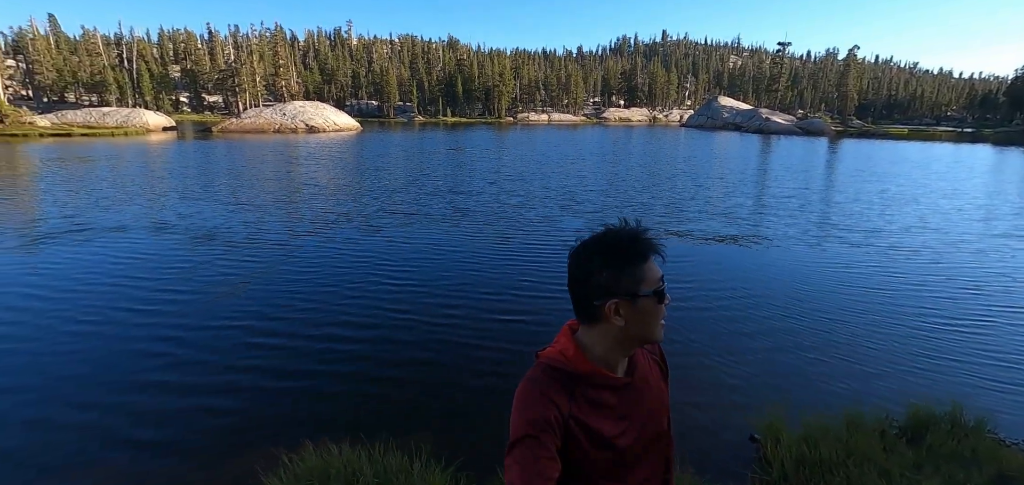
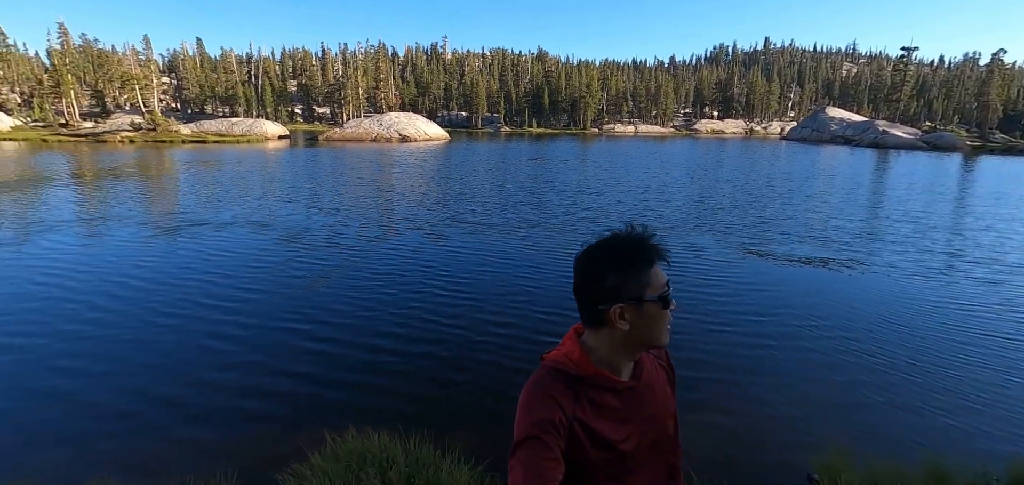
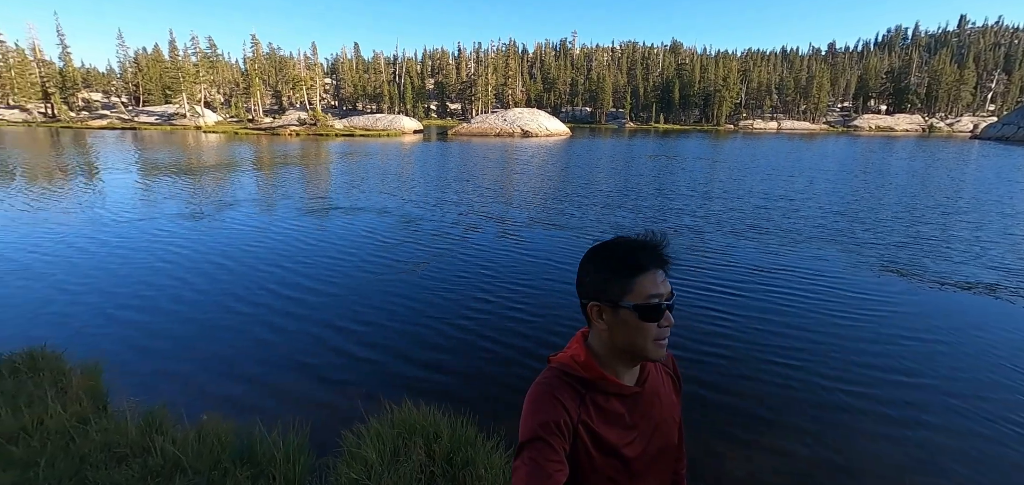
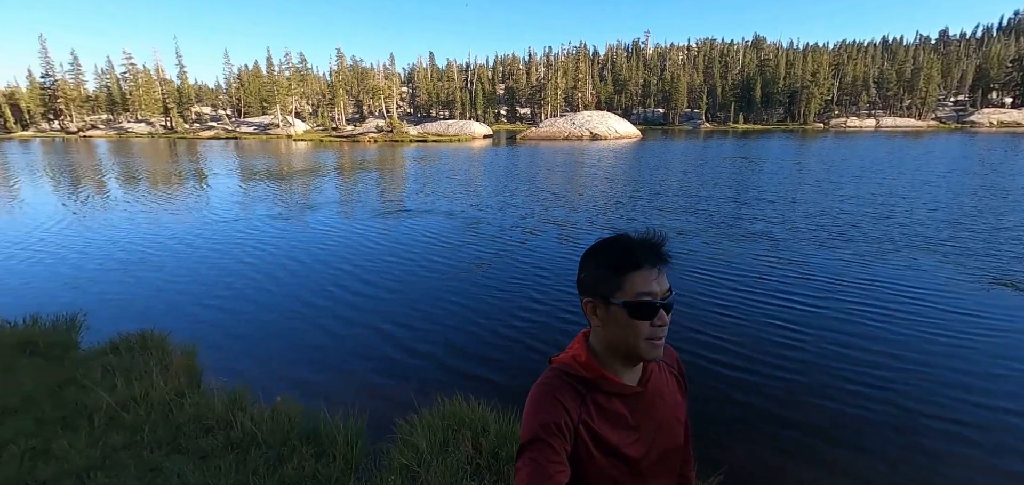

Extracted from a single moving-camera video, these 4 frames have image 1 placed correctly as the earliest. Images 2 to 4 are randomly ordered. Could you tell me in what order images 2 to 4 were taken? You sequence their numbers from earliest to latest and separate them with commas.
2, 3, 4
